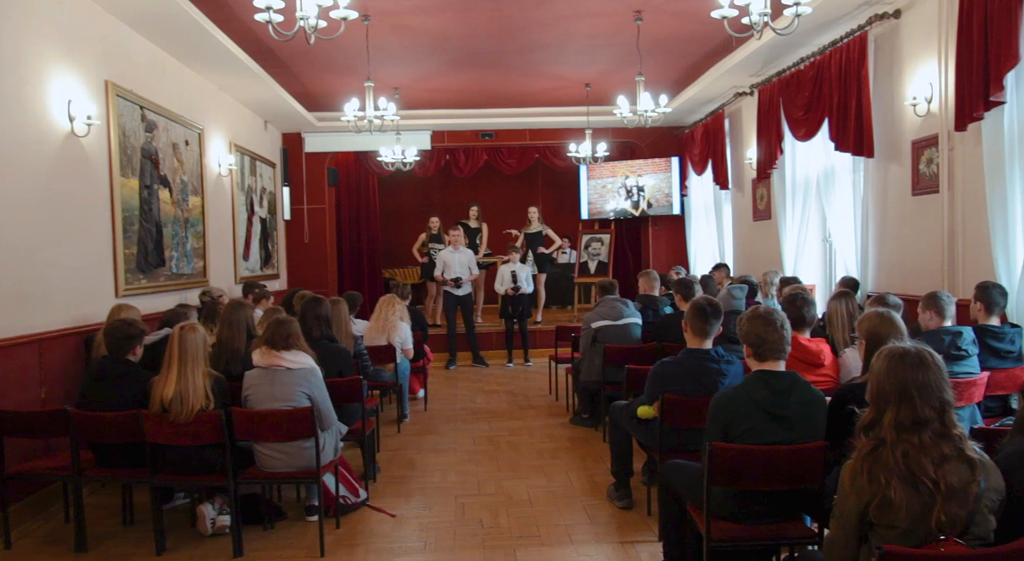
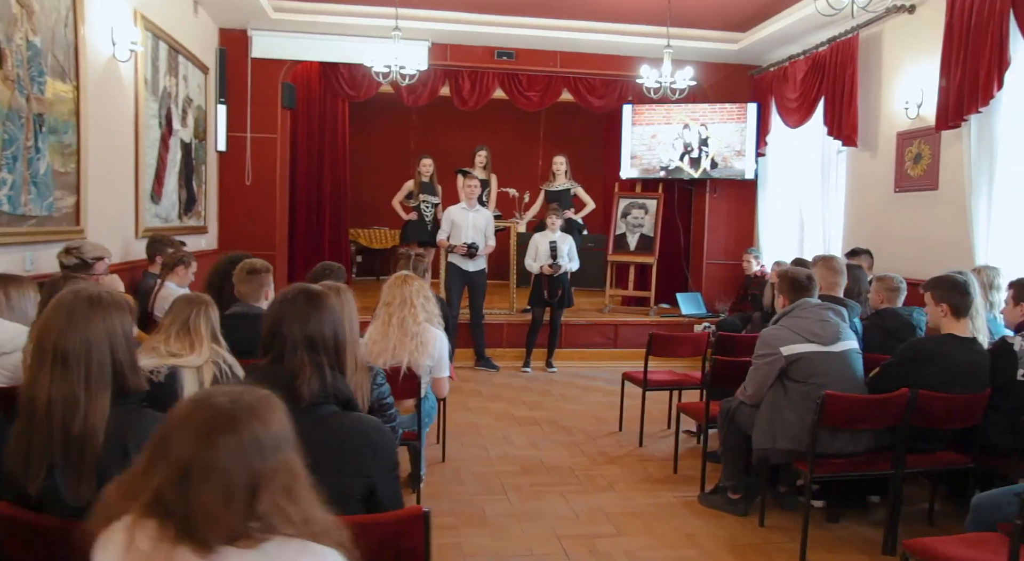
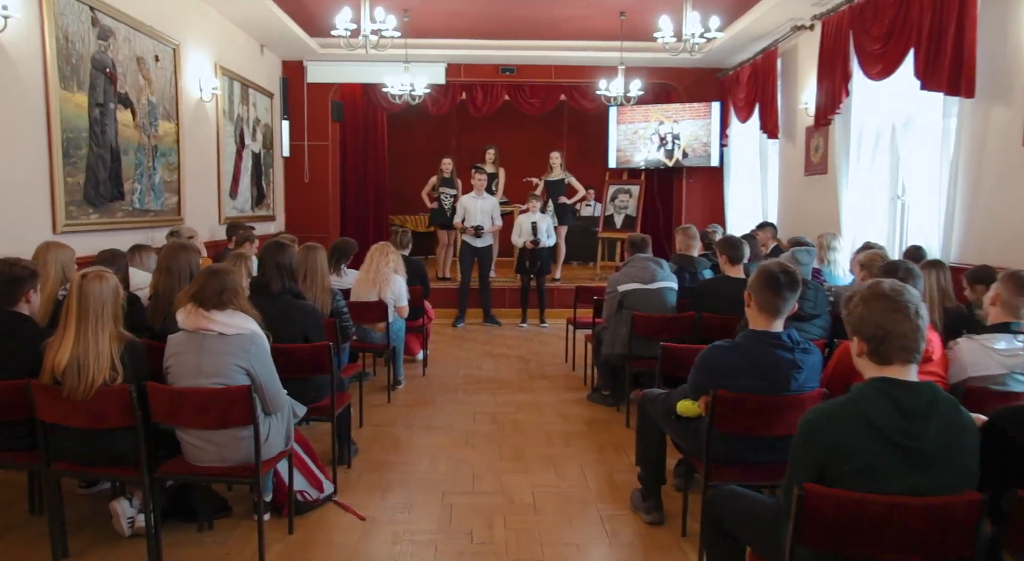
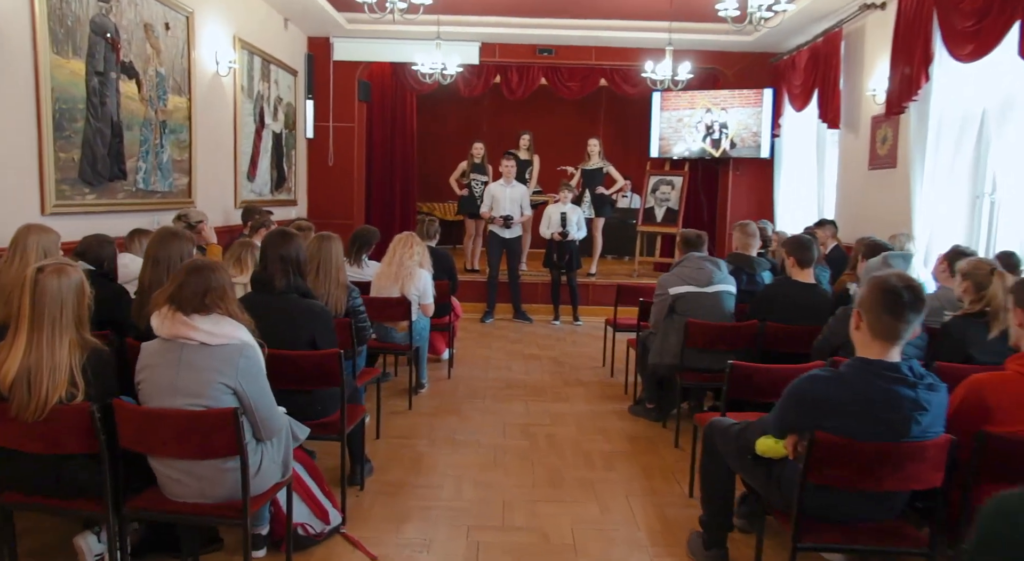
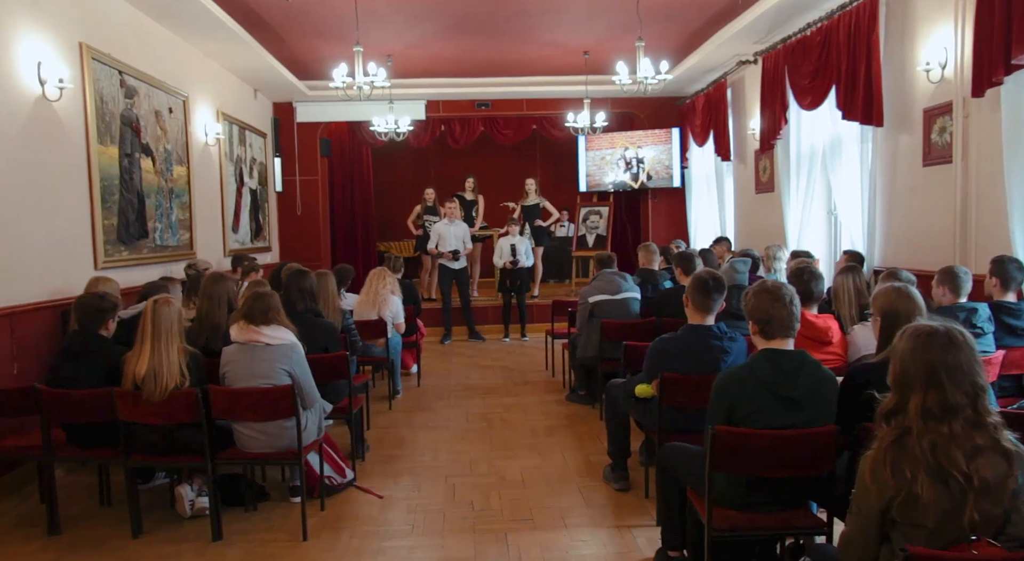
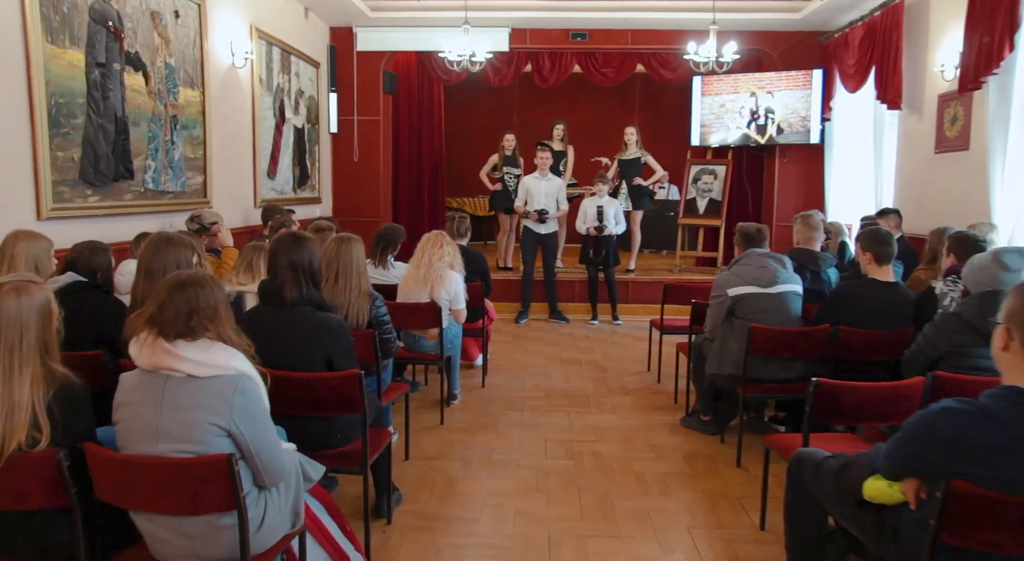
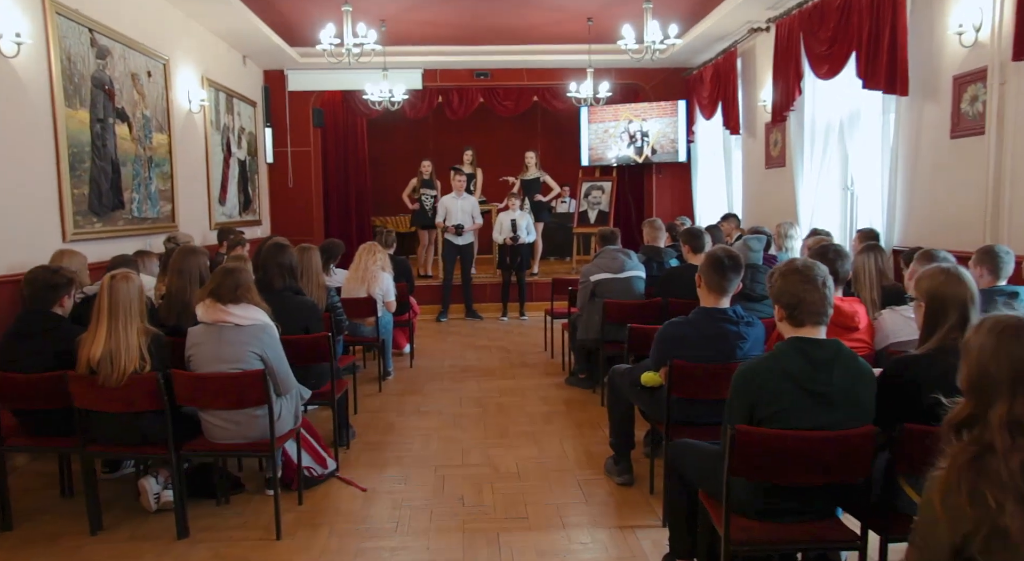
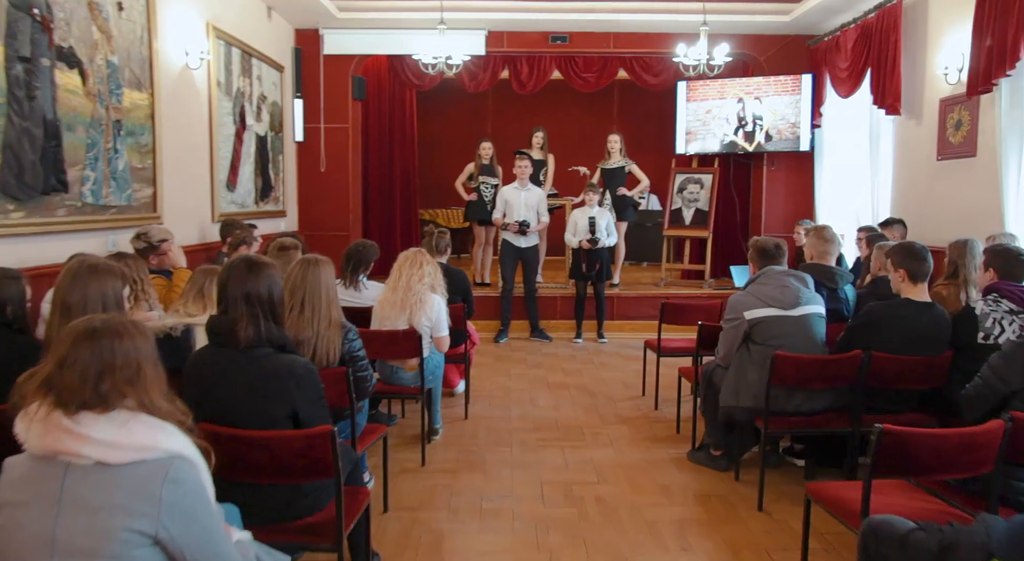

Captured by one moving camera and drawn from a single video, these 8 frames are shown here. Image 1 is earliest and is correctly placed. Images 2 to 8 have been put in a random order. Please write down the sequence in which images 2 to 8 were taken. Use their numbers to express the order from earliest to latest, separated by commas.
5, 7, 3, 4, 6, 8, 2
